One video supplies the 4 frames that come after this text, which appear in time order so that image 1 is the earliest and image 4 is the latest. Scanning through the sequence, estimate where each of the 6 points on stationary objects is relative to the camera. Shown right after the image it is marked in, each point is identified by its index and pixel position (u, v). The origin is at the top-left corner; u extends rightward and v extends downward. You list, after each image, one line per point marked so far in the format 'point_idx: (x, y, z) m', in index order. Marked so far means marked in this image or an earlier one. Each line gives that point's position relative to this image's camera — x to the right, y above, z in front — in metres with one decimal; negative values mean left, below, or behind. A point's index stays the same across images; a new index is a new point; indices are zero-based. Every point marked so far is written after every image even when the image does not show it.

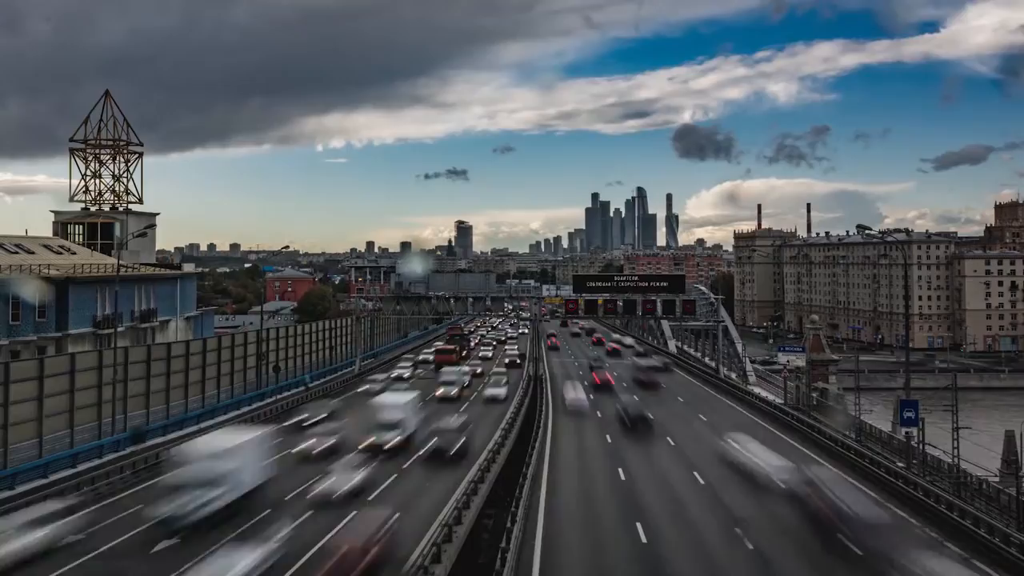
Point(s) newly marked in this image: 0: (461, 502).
0: (-1.3, -5.4, +17.8) m
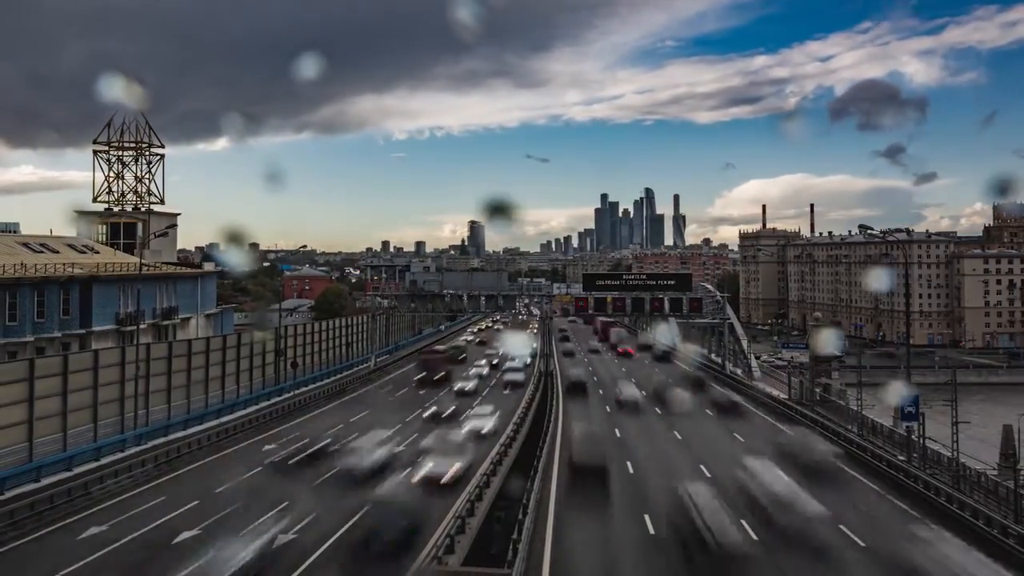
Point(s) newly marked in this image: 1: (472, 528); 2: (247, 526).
0: (-1.0, -5.4, +18.8) m
1: (-0.9, -5.7, +17.0) m
2: (-7.0, -6.3, +19.0) m
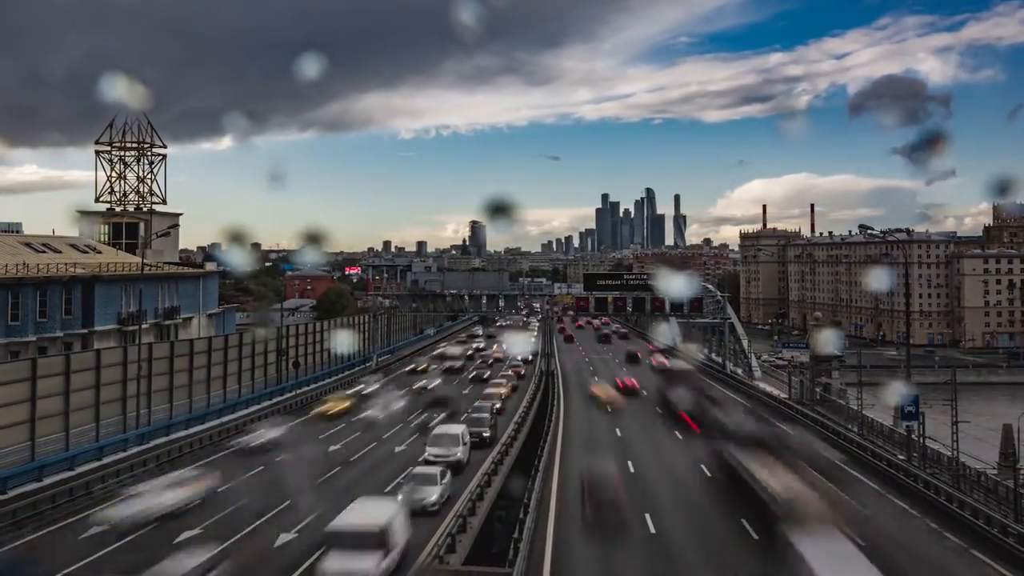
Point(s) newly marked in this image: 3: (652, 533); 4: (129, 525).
0: (-1.0, -5.4, +18.9) m
1: (-0.9, -5.6, +17.1) m
2: (-7.0, -6.3, +19.1) m
3: (+3.8, -6.6, +19.6) m
4: (-10.2, -6.3, +19.3) m
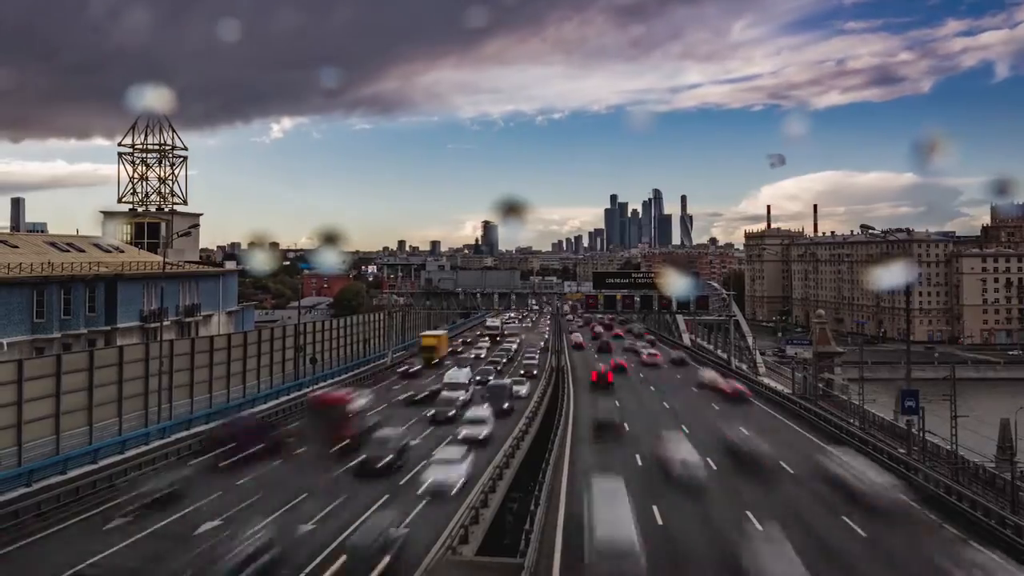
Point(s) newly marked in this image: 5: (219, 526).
0: (-0.7, -5.3, +20.0) m
1: (-0.6, -5.6, +18.2) m
2: (-6.6, -6.2, +20.3) m
3: (+4.1, -6.6, +20.6) m
4: (-9.9, -6.2, +20.5) m
5: (-7.6, -6.2, +19.6) m
